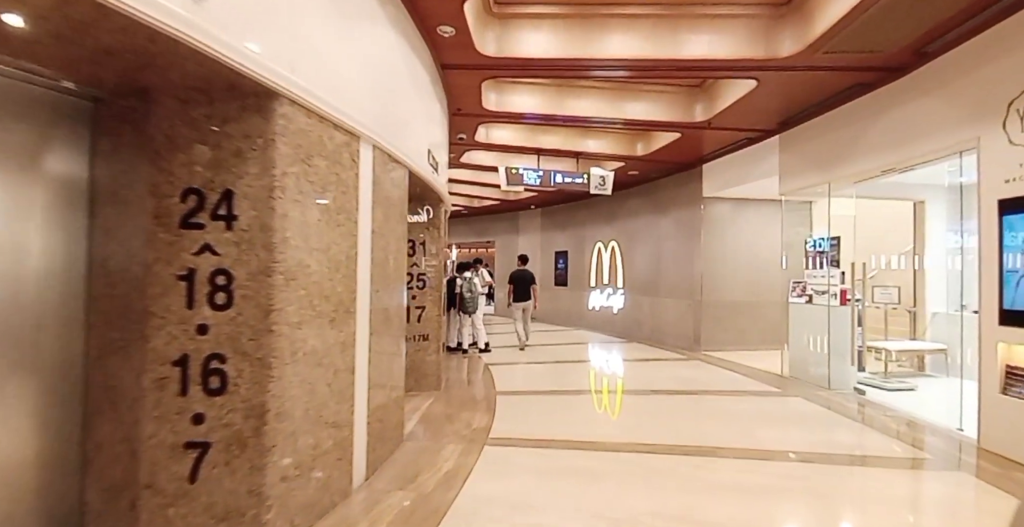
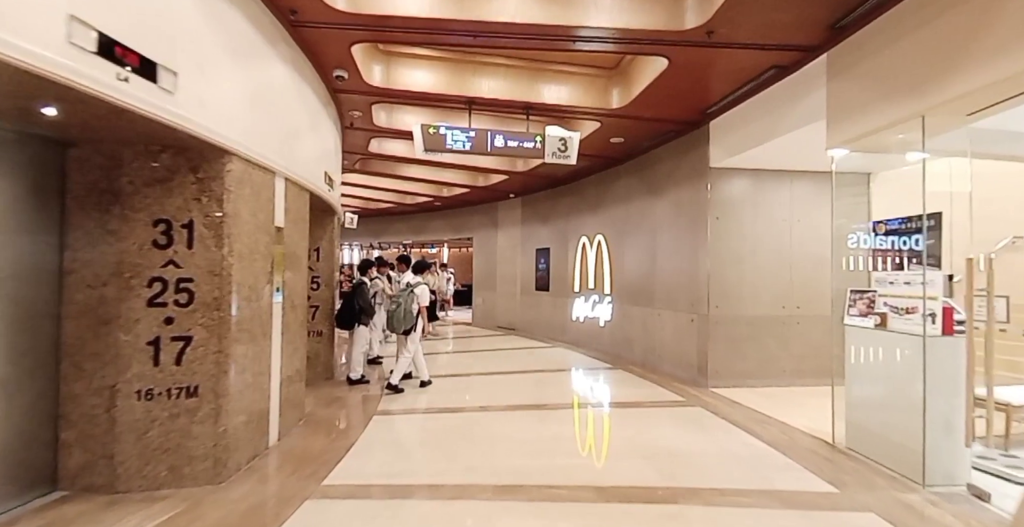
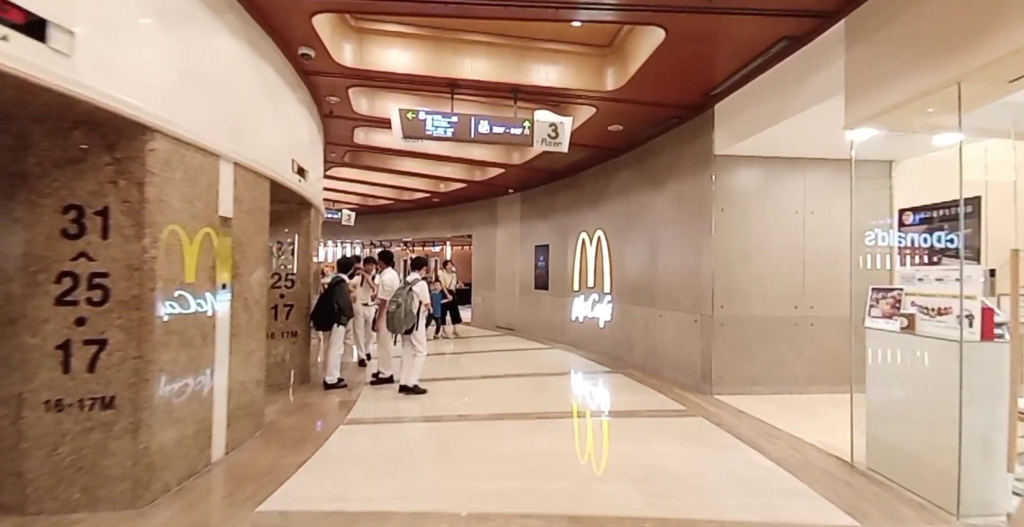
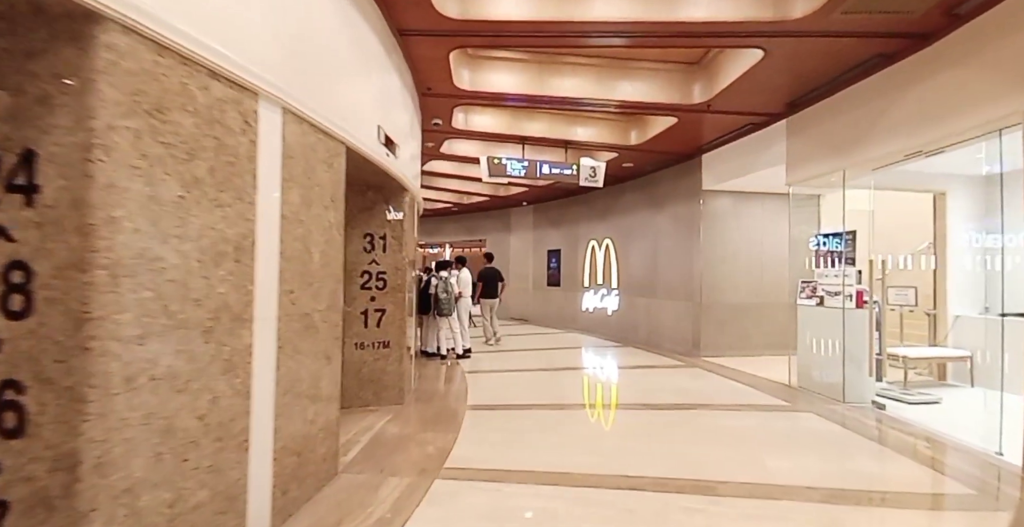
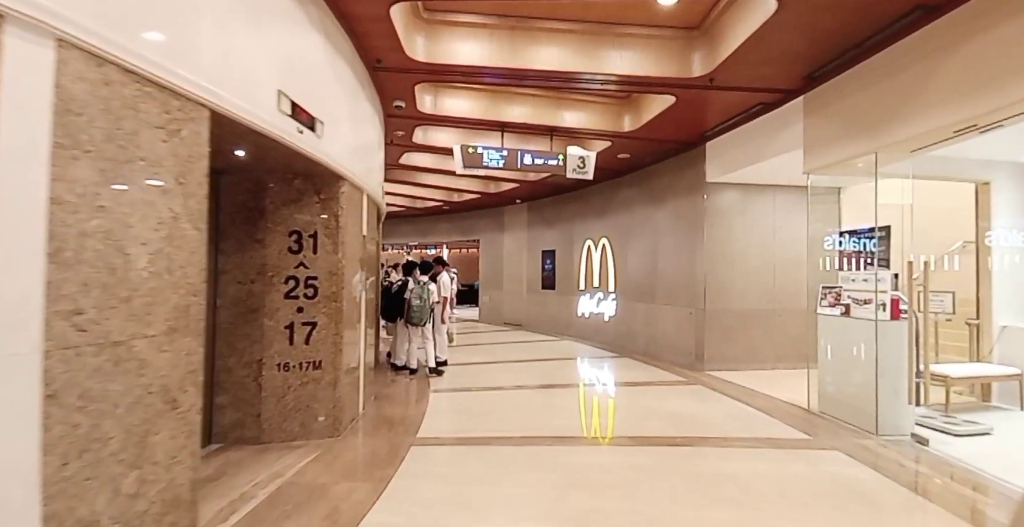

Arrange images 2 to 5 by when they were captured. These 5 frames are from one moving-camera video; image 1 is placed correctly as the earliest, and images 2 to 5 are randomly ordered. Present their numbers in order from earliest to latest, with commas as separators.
4, 5, 2, 3
